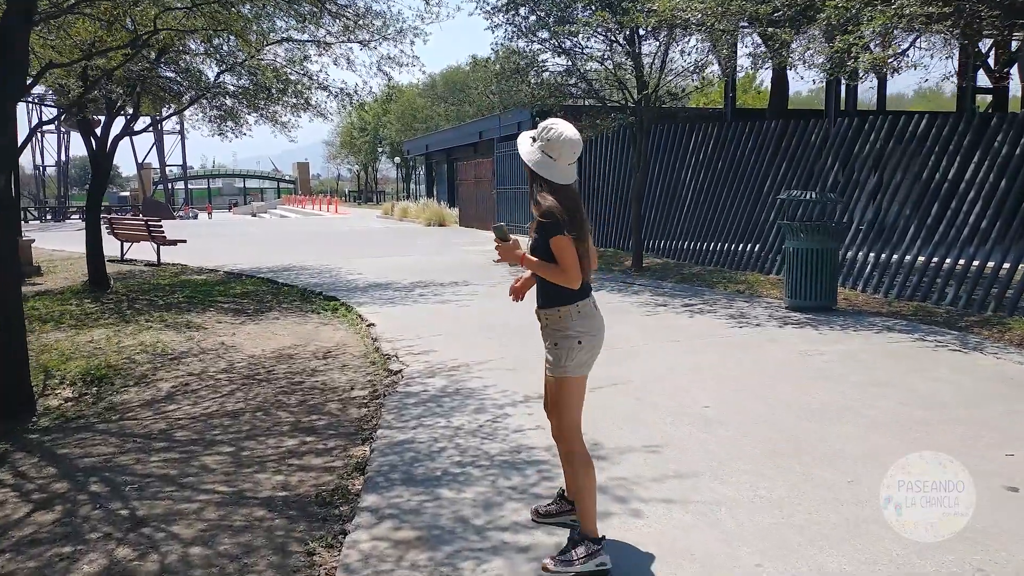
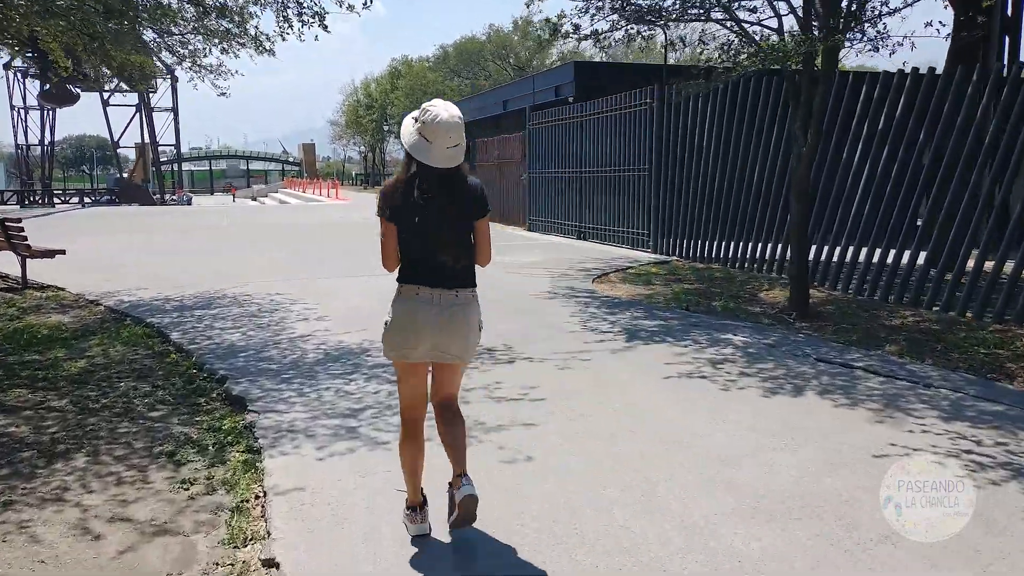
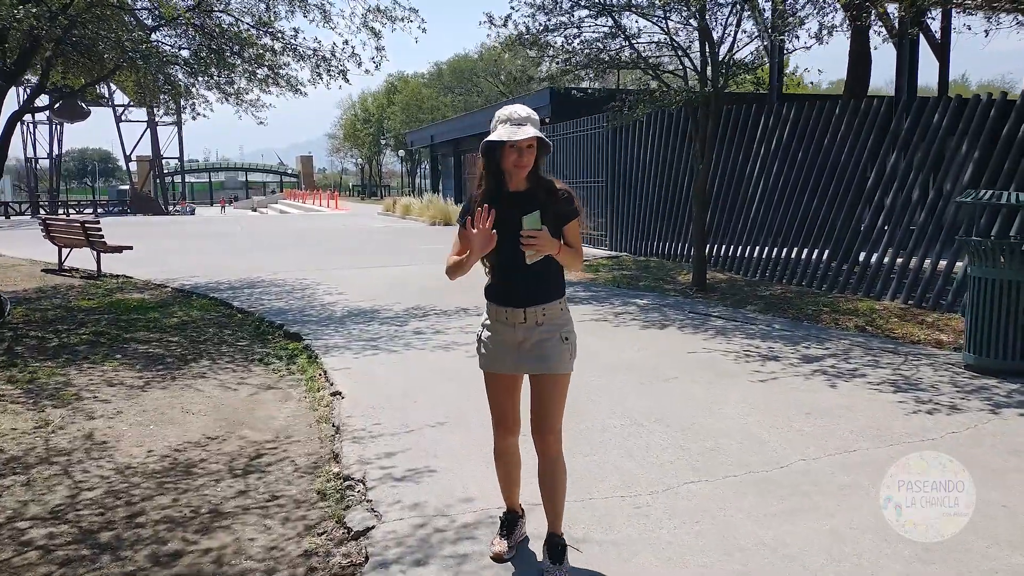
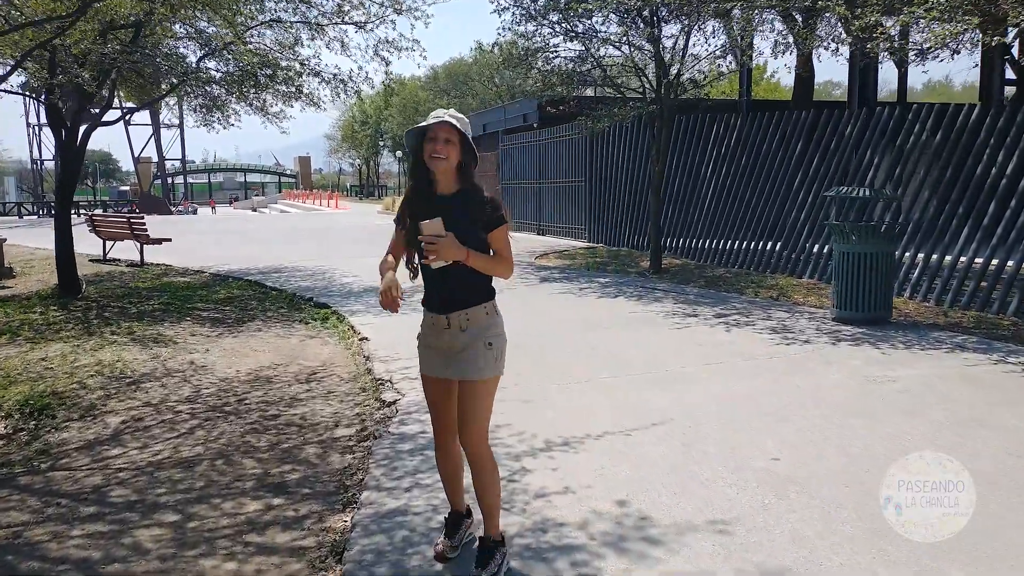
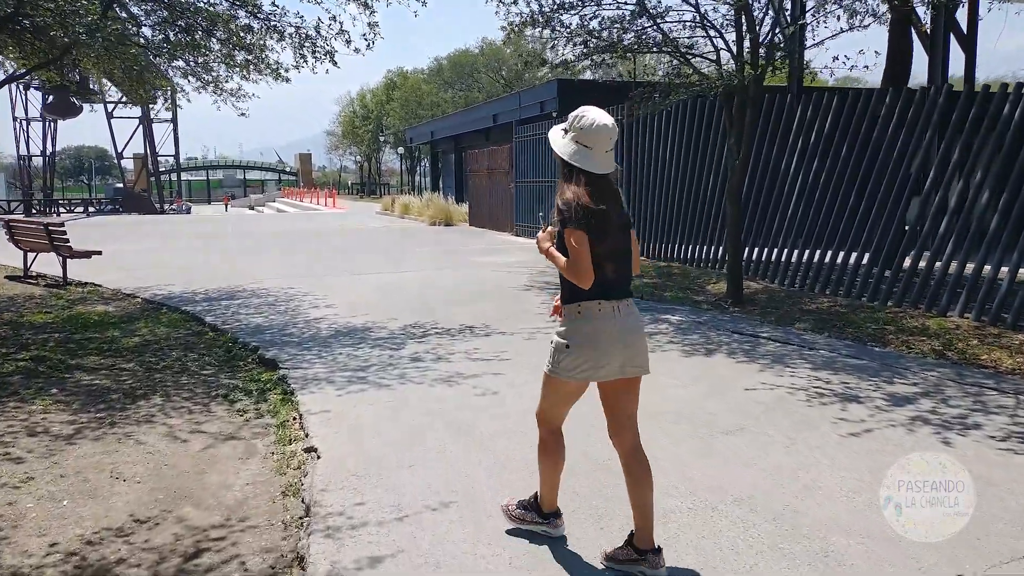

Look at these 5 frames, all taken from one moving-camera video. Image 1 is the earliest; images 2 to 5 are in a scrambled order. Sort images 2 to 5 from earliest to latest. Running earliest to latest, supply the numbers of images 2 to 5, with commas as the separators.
4, 3, 5, 2
